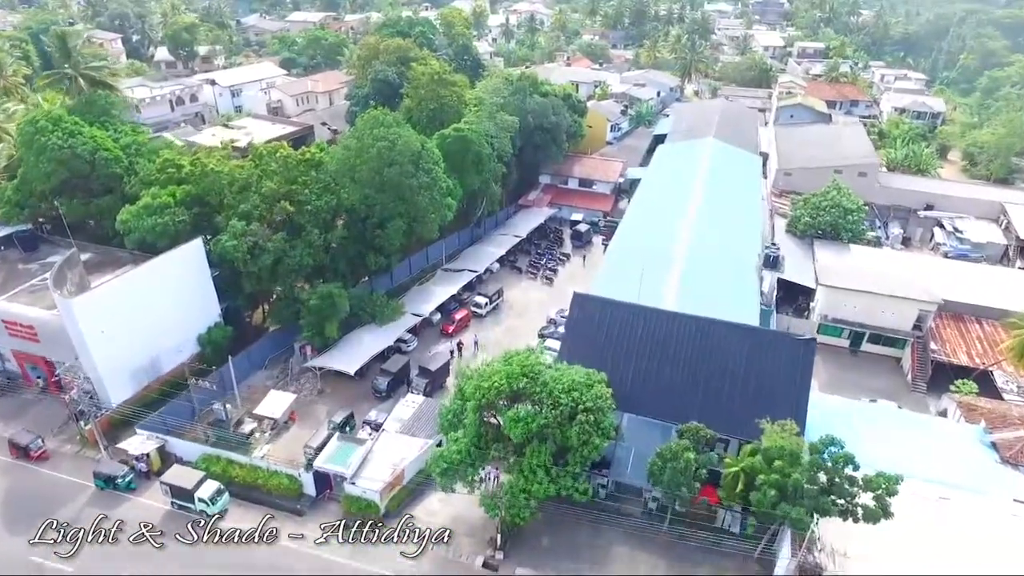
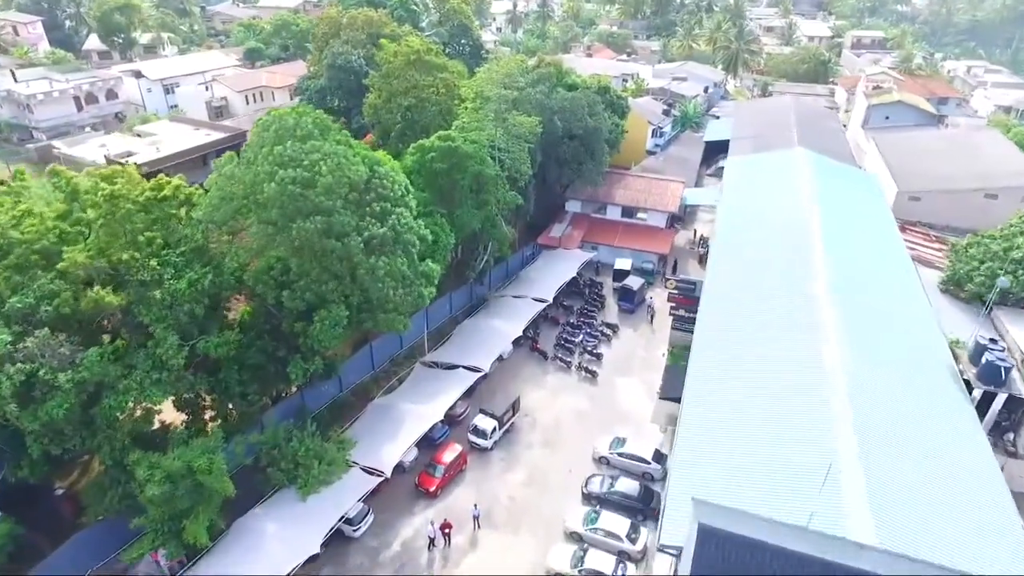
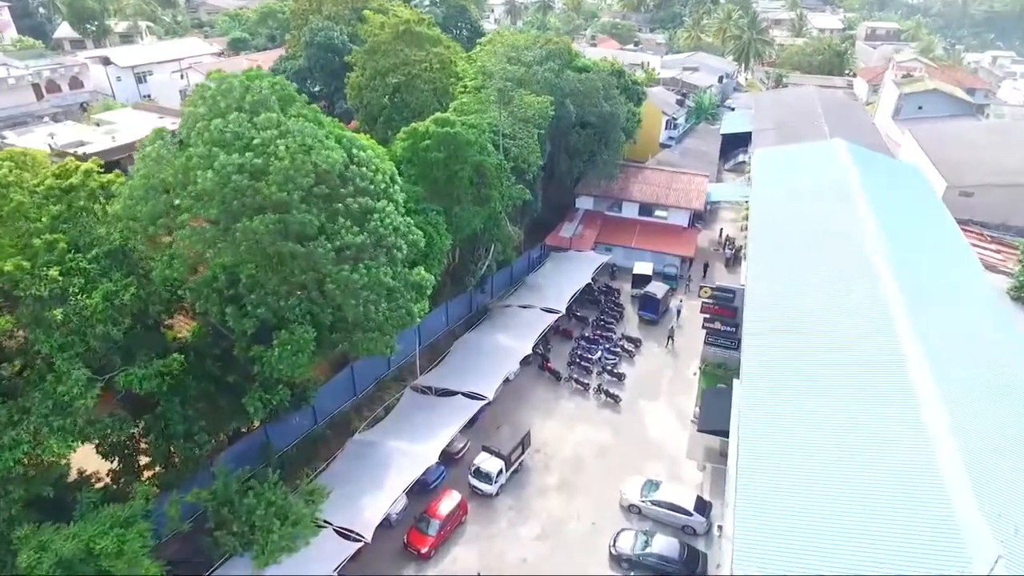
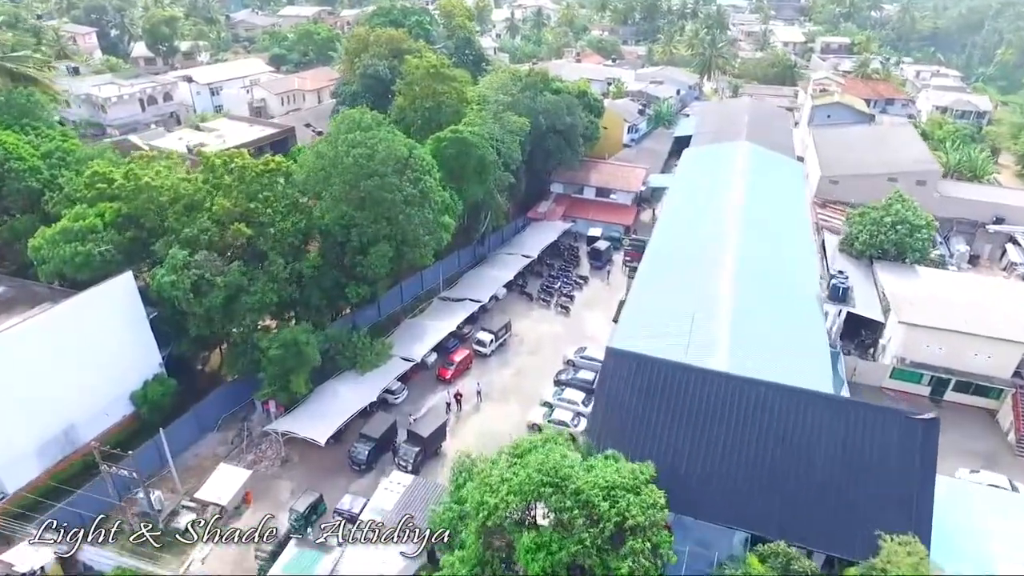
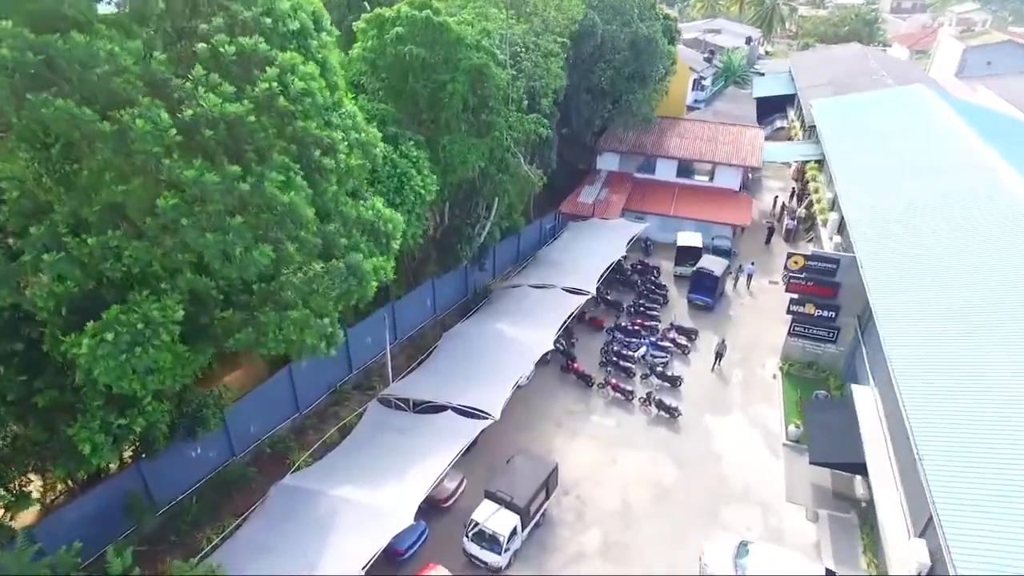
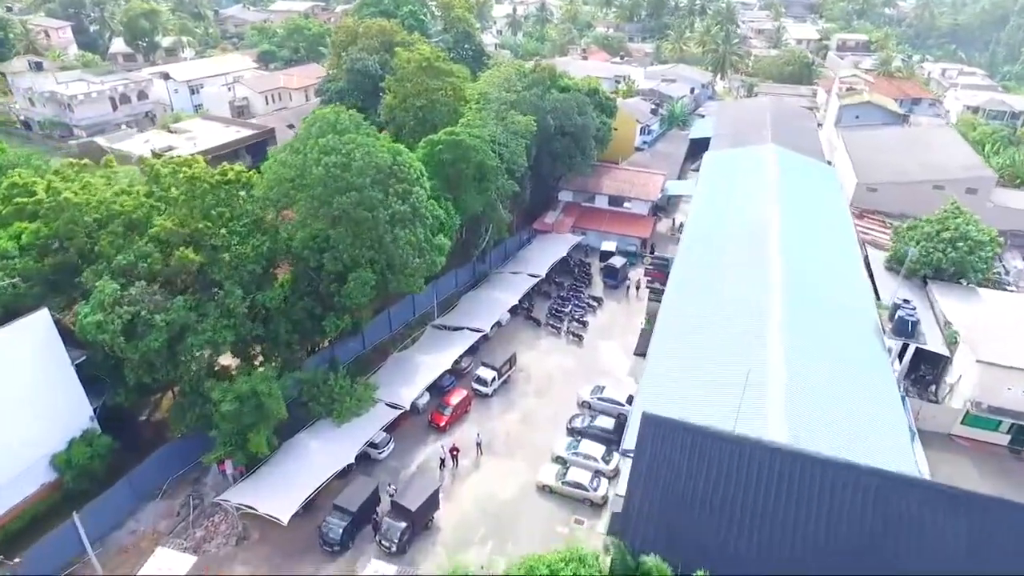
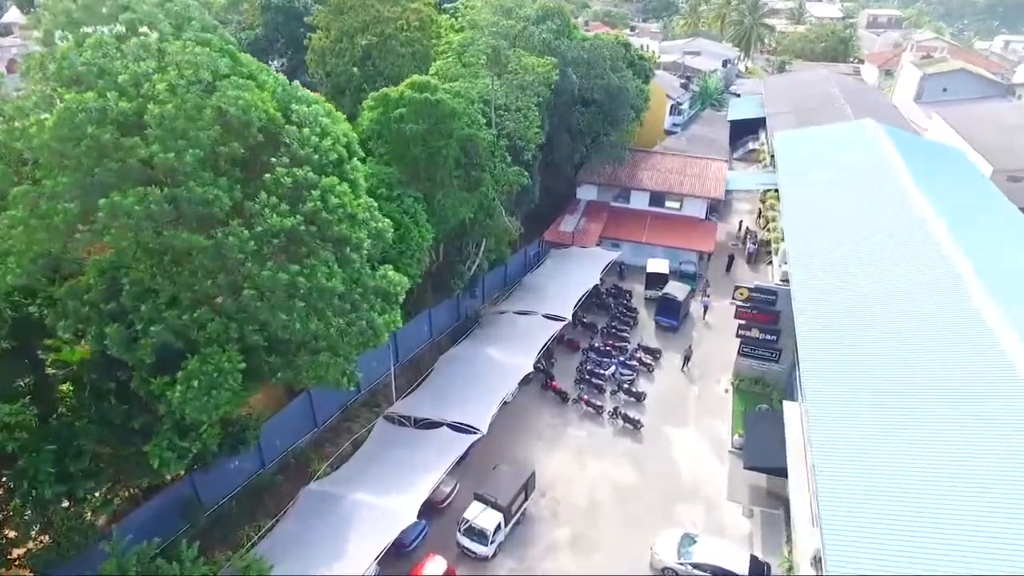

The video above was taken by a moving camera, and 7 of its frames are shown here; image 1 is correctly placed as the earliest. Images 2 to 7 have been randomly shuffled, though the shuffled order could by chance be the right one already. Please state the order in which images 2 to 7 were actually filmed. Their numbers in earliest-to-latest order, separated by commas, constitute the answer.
4, 6, 2, 3, 7, 5
